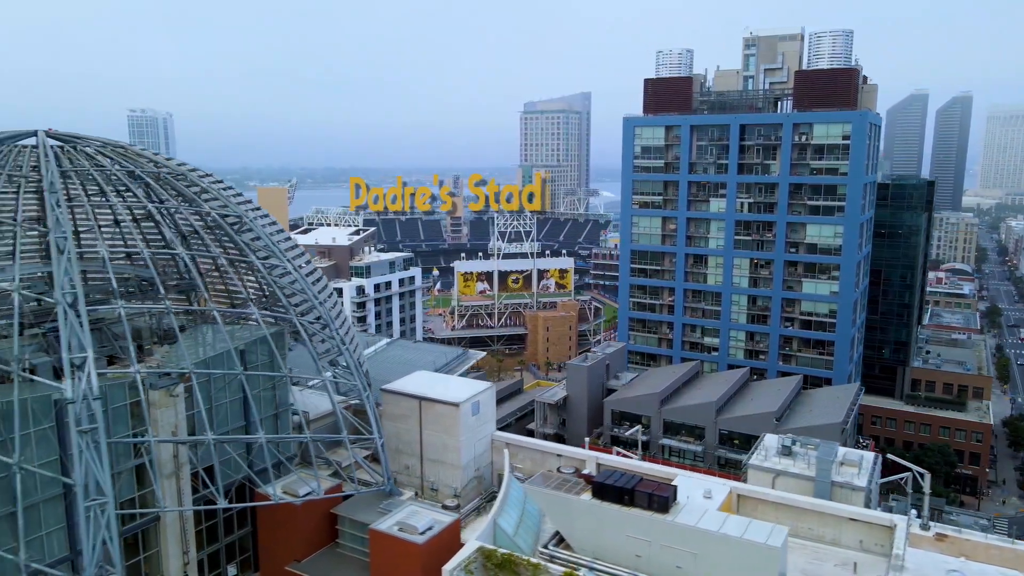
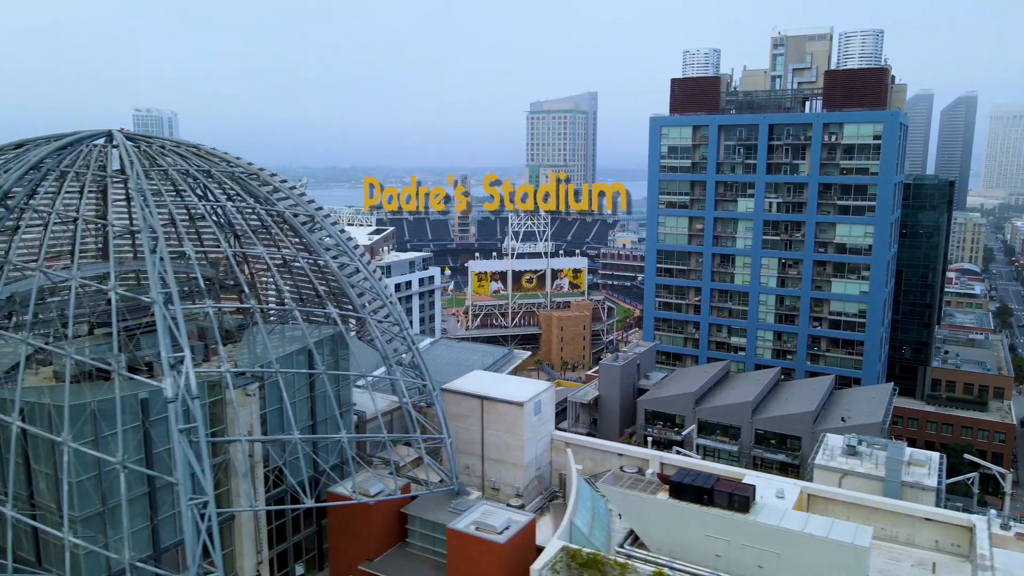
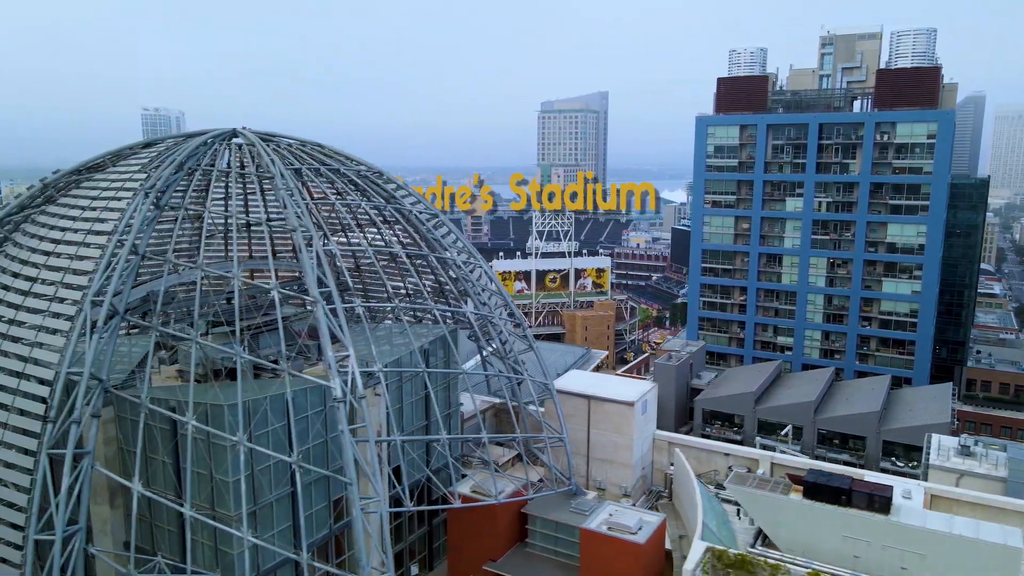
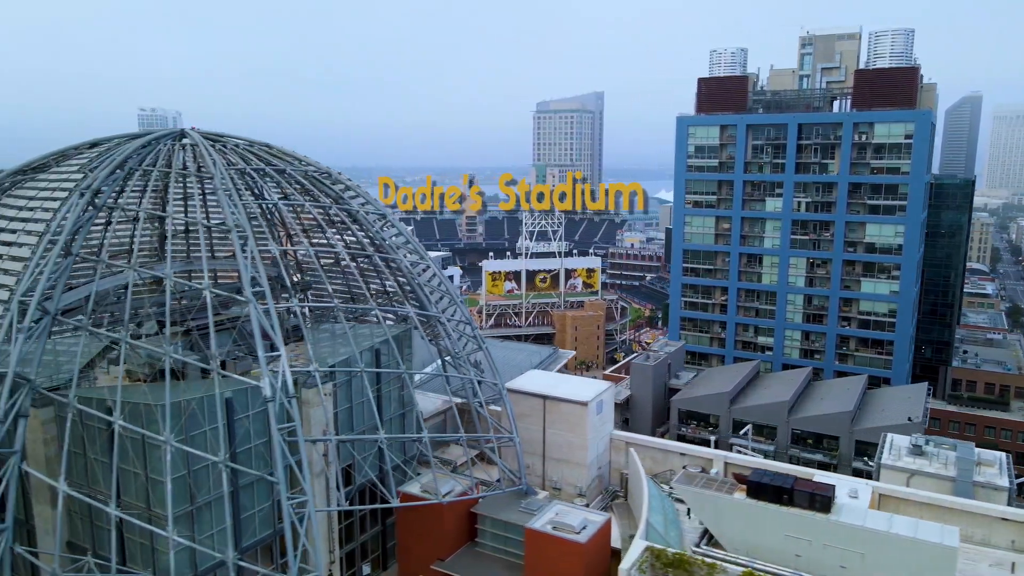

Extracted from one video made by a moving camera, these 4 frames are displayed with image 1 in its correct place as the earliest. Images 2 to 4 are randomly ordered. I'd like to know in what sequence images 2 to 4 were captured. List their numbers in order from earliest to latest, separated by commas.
2, 4, 3
